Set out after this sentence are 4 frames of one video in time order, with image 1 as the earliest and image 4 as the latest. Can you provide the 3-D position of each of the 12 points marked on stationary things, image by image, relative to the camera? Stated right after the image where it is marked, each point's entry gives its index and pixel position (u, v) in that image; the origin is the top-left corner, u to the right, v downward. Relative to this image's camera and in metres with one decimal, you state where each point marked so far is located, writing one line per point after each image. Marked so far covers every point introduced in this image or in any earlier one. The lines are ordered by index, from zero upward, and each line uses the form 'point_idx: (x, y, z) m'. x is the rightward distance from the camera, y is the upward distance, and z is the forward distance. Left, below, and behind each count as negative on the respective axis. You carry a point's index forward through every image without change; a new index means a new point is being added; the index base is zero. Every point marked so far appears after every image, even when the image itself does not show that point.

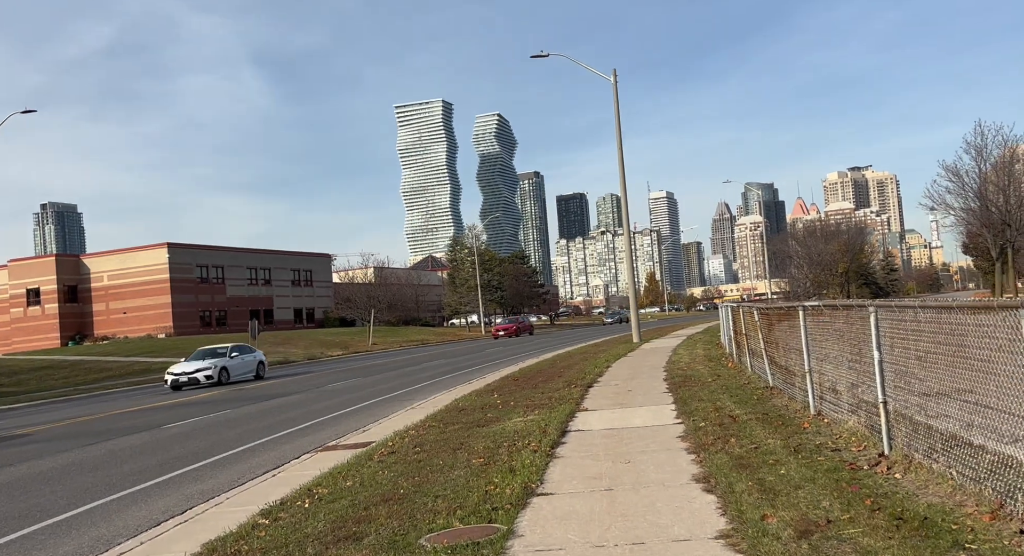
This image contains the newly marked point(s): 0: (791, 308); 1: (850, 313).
0: (+3.3, -0.4, +11.1) m
1: (+3.0, -0.3, +8.1) m
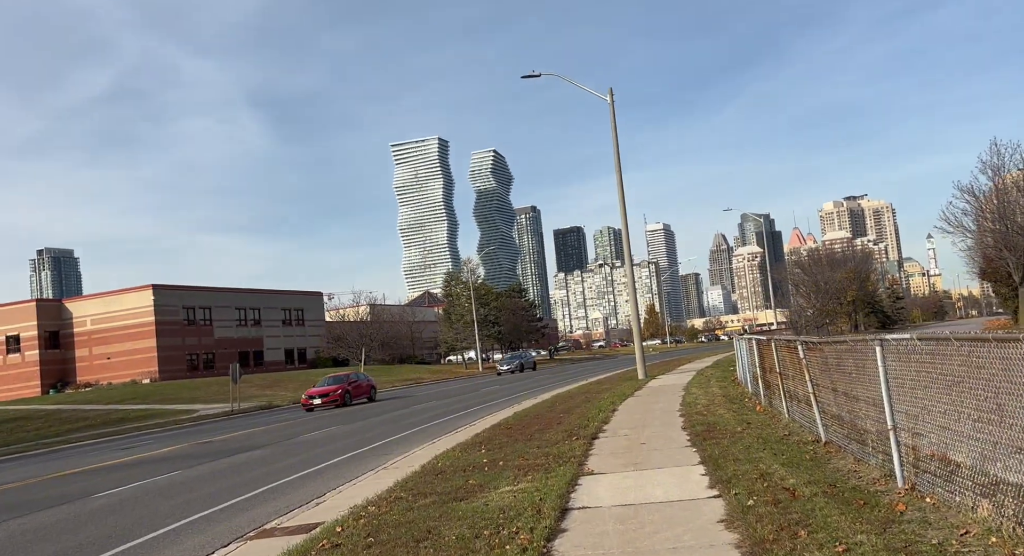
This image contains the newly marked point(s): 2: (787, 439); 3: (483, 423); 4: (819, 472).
0: (+3.2, -0.6, +8.6) m
1: (+2.8, -0.4, +5.5) m
2: (+3.2, -1.9, +10.8) m
3: (-0.6, -3.1, +19.4) m
4: (+2.8, -1.8, +8.4) m
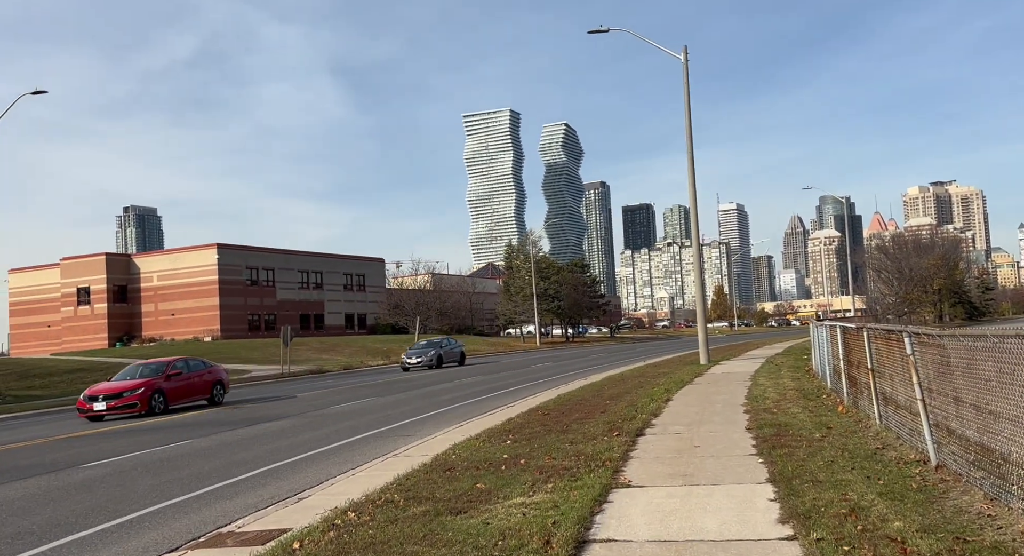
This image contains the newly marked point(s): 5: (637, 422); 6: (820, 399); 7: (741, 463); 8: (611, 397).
0: (+3.2, -0.4, +6.3) m
1: (+2.7, -0.3, +3.3) m
2: (+3.4, -1.6, +8.5) m
3: (+0.2, -2.4, +17.4) m
4: (+2.8, -1.6, +6.2) m
5: (+1.7, -2.0, +12.7) m
6: (+4.7, -1.8, +14.0) m
7: (+2.3, -1.8, +9.1) m
8: (+1.9, -2.2, +17.3) m
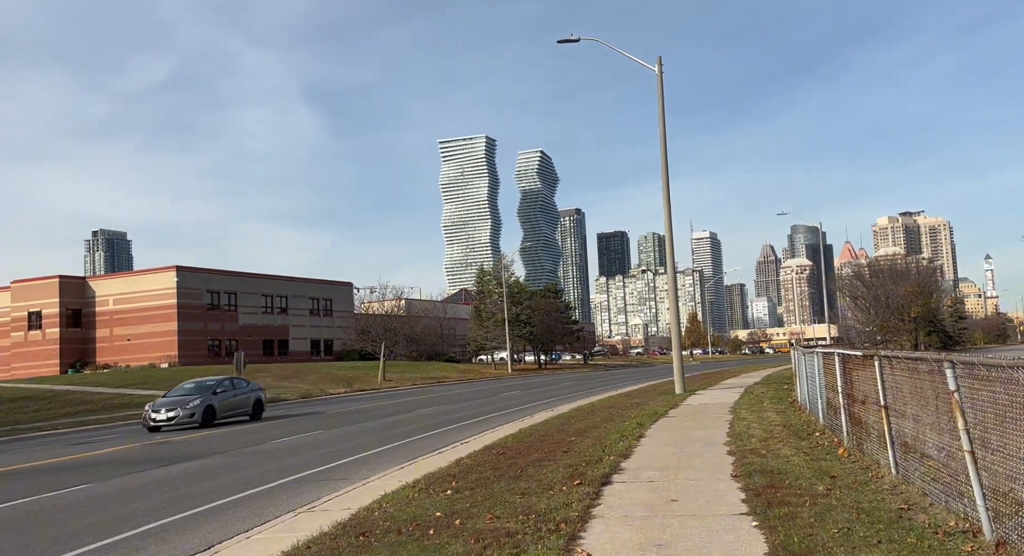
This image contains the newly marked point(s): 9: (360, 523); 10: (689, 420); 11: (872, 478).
0: (+2.8, -0.5, +4.4) m
1: (+2.3, -0.3, +1.4) m
2: (+2.9, -1.7, +6.6) m
3: (-0.6, -2.8, +15.4) m
4: (+2.4, -1.6, +4.2) m
5: (+1.1, -2.2, +10.8) m
6: (+4.0, -2.1, +12.1) m
7: (+1.7, -1.9, +7.2) m
8: (+1.1, -2.6, +15.4) m
9: (-1.4, -2.2, +8.4) m
10: (+3.0, -2.5, +16.0) m
11: (+3.4, -1.8, +8.7) m
